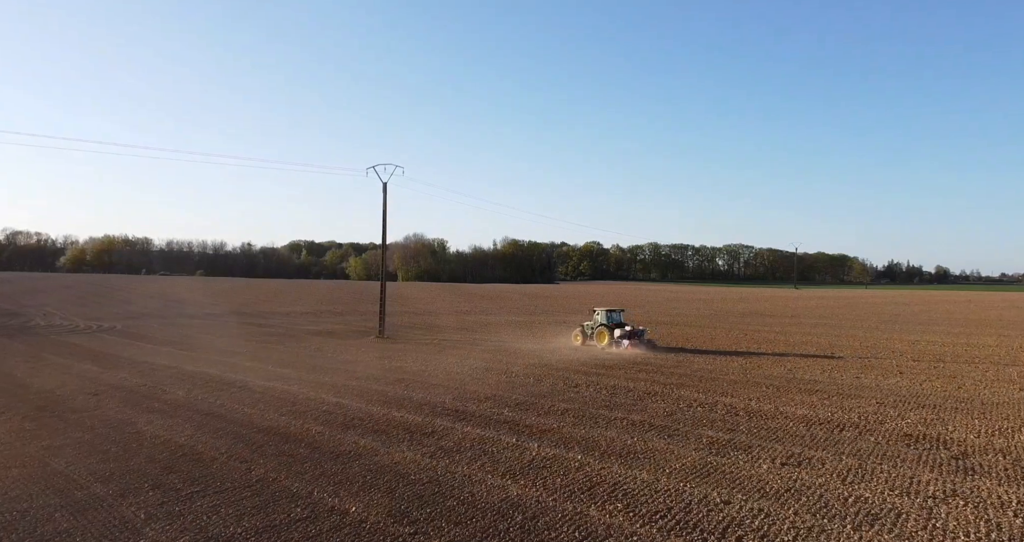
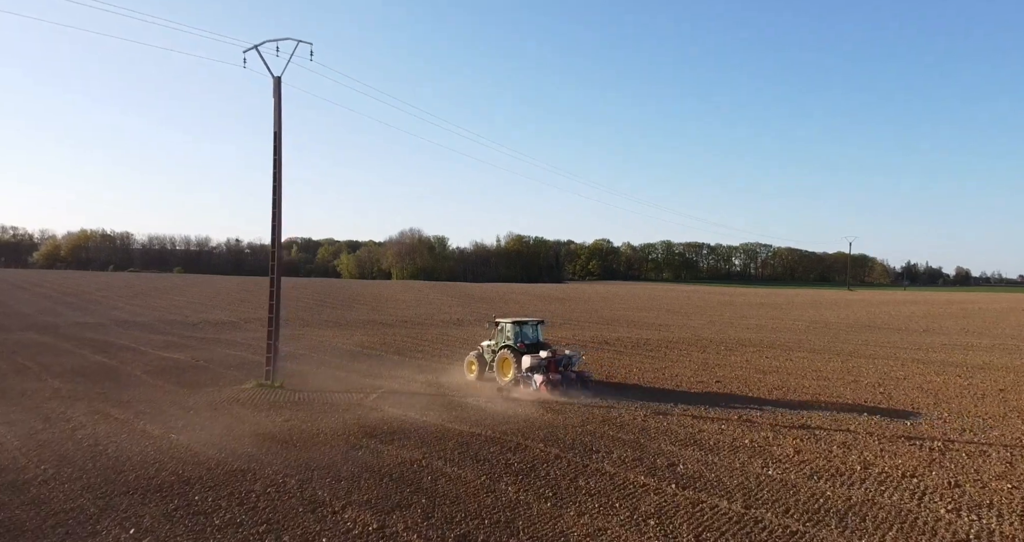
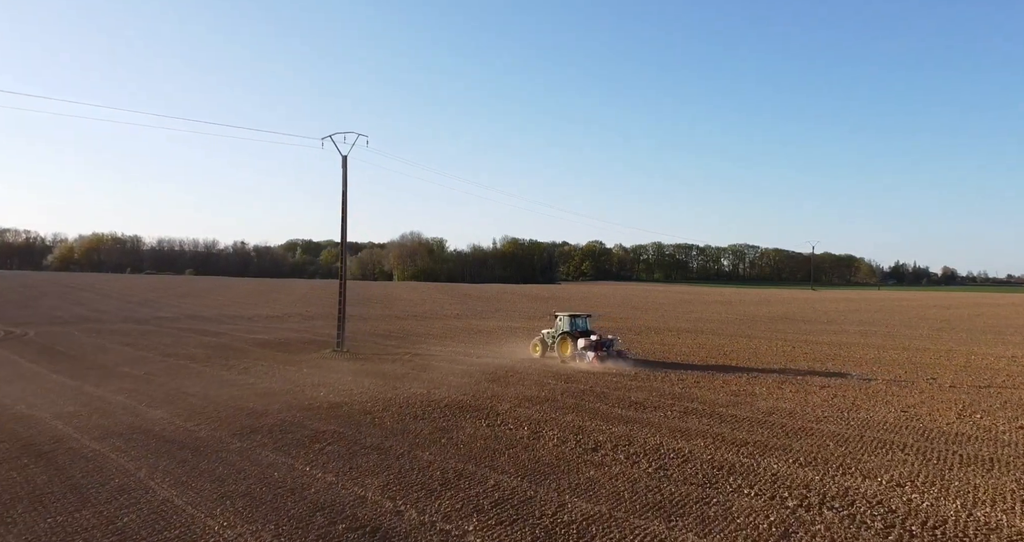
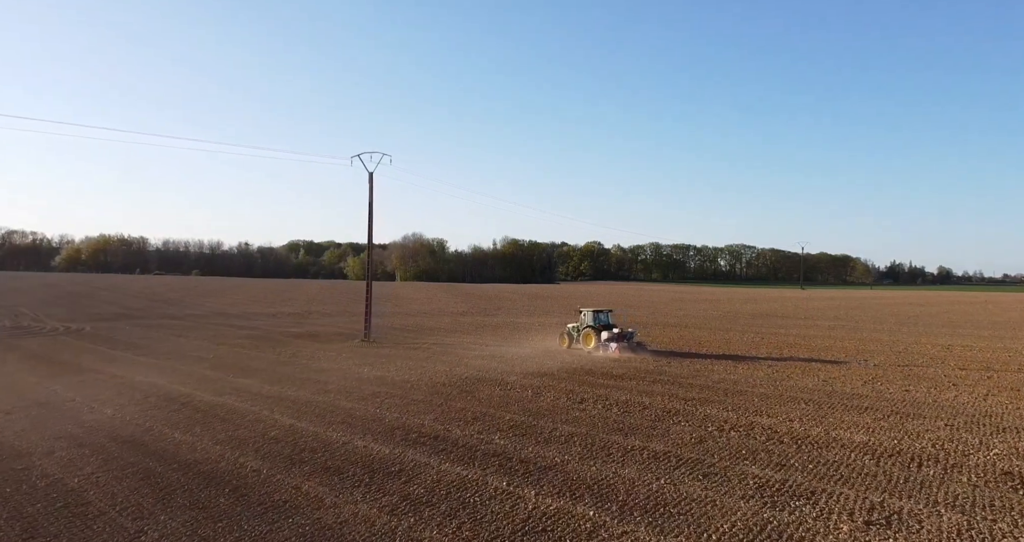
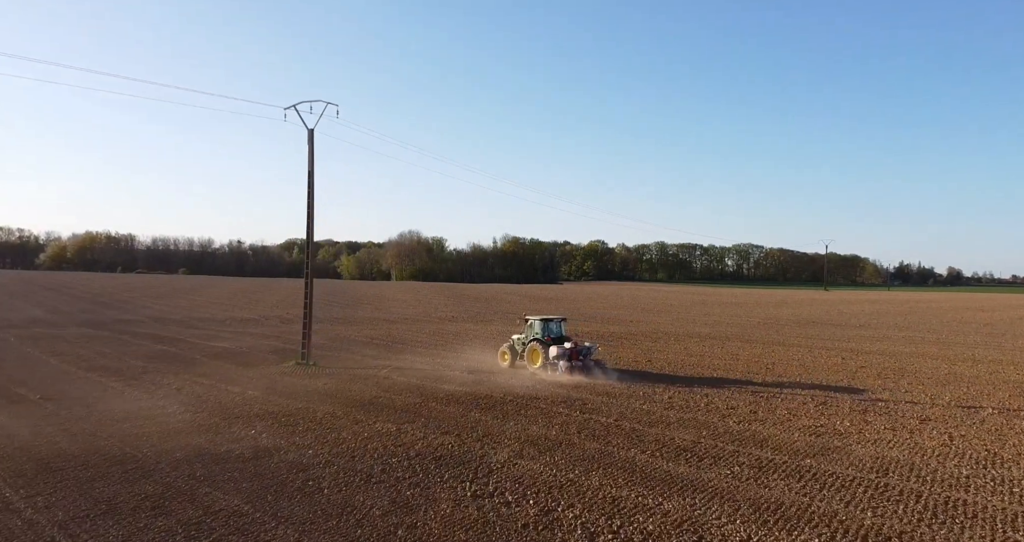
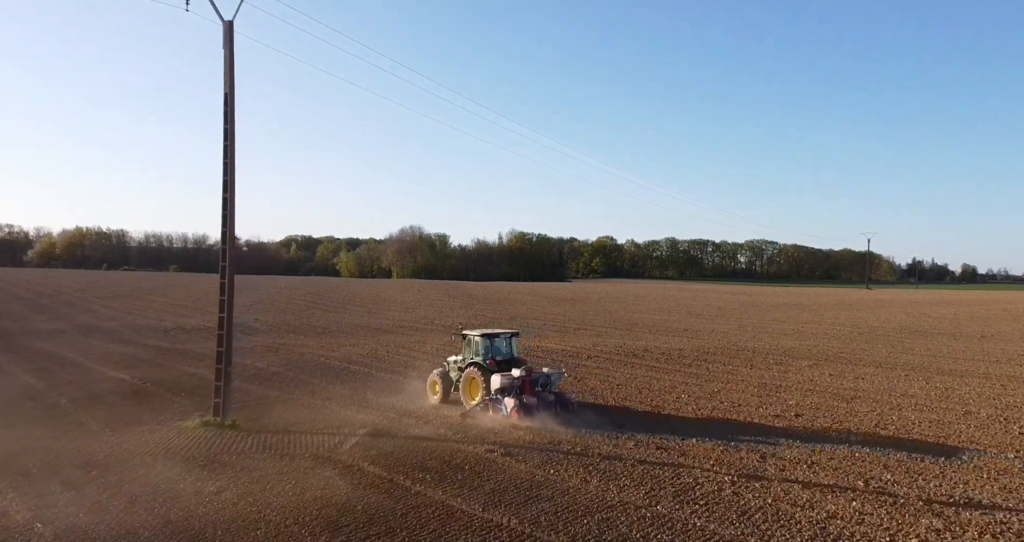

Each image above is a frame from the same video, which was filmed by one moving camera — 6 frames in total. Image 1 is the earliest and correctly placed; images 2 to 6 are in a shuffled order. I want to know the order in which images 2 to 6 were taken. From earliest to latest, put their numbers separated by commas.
4, 3, 5, 2, 6
